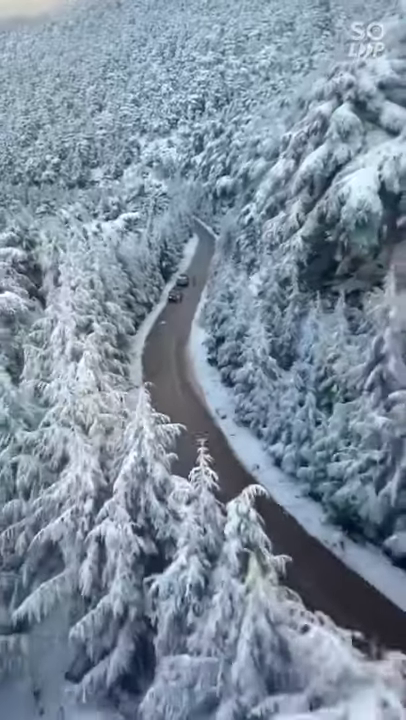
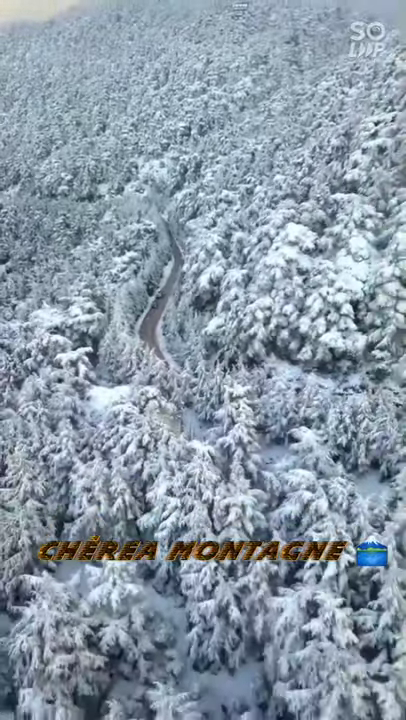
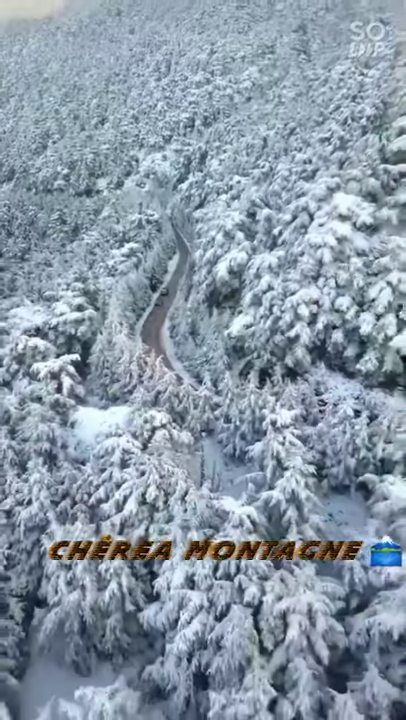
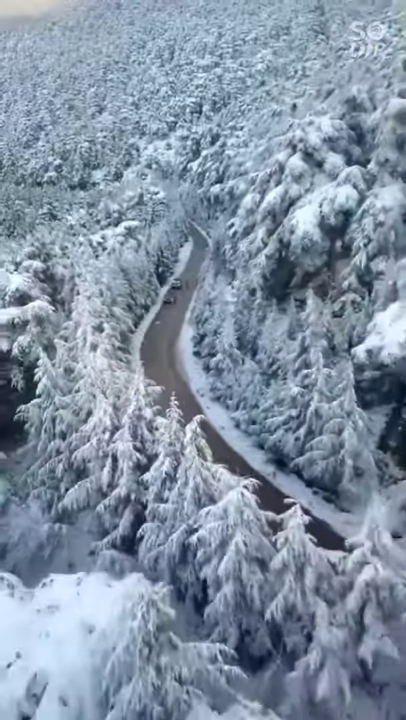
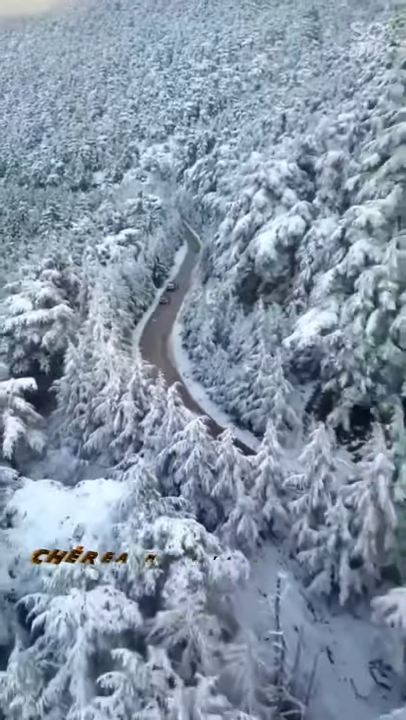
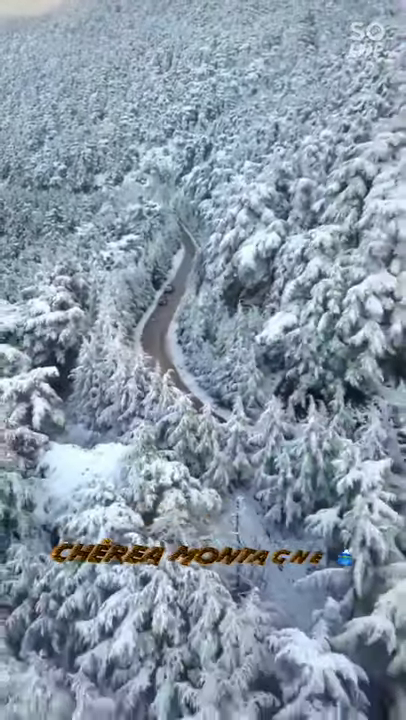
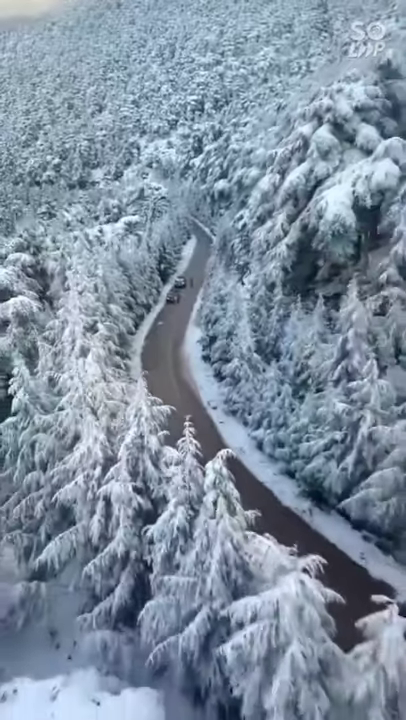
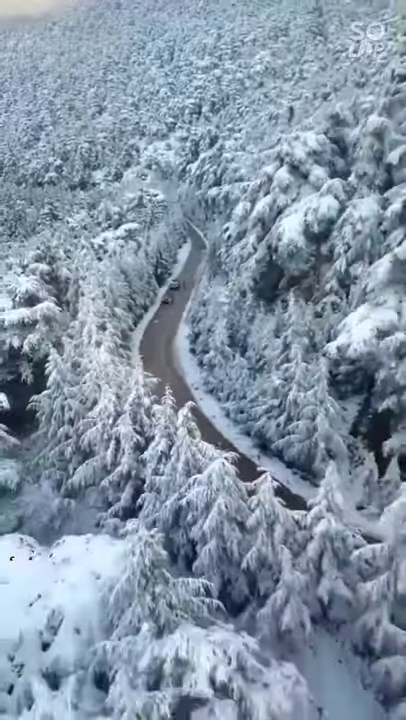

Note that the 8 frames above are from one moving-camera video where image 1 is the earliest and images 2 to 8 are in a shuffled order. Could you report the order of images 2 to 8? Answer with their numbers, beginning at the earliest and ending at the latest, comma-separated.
7, 4, 8, 5, 6, 3, 2
